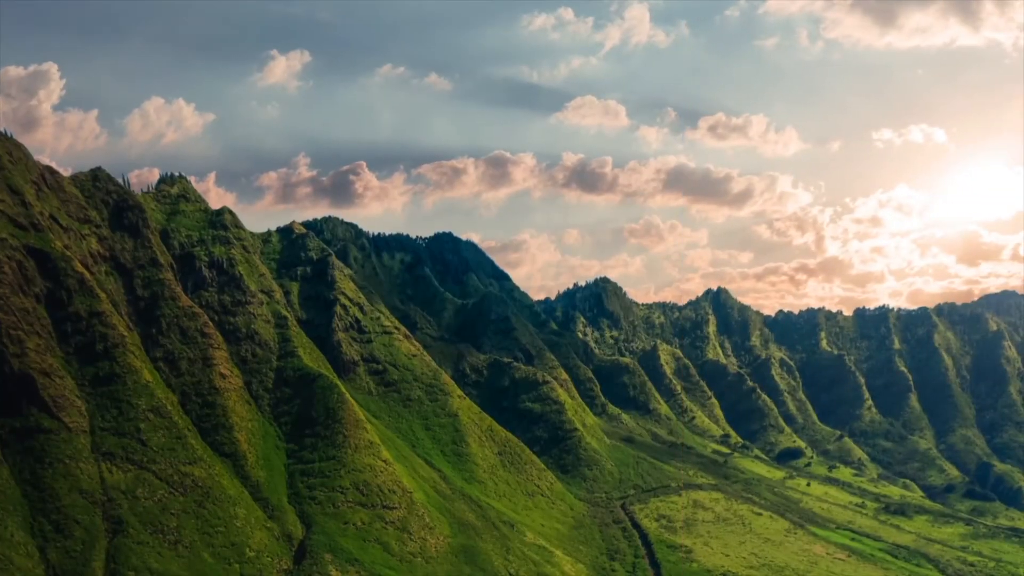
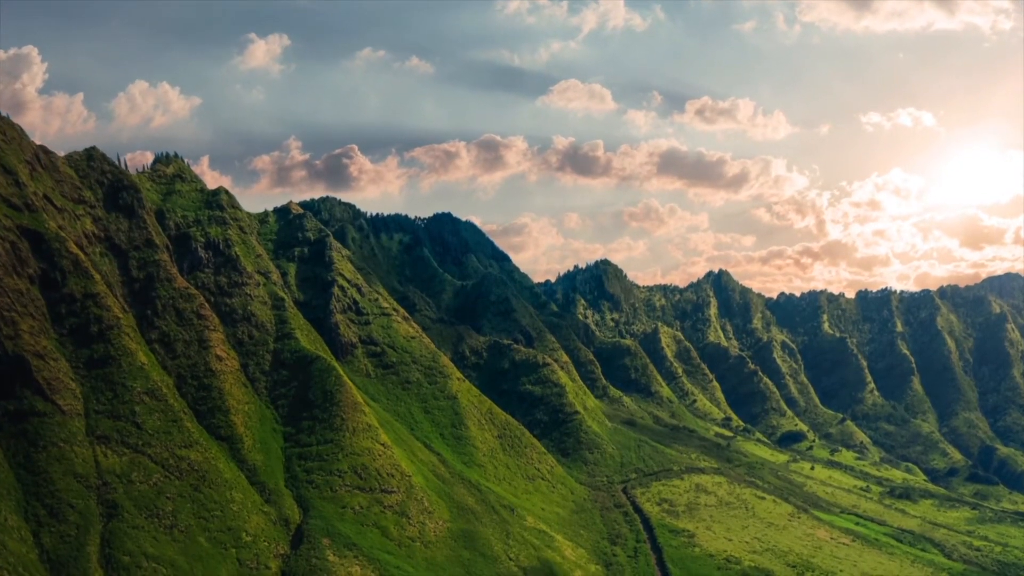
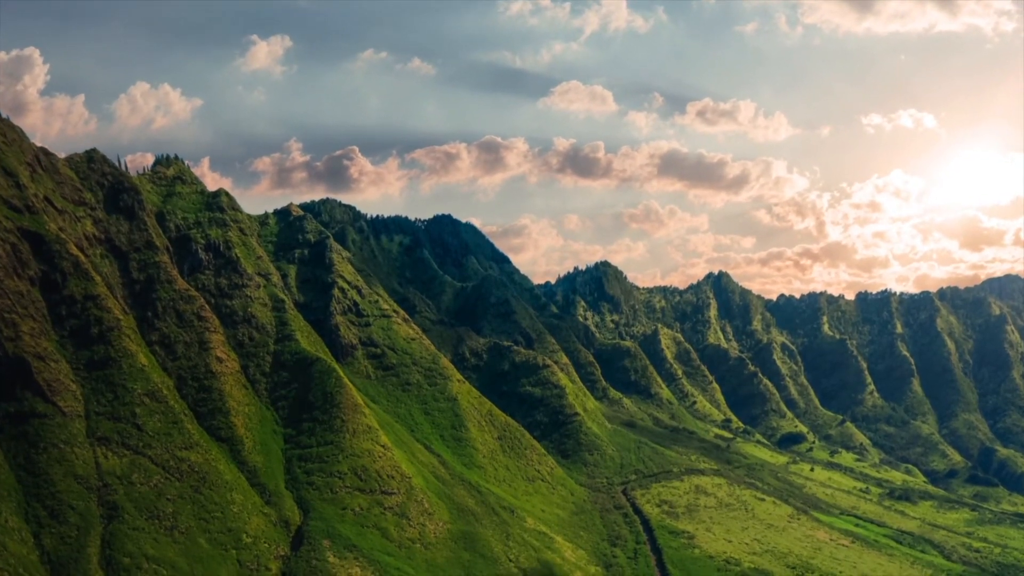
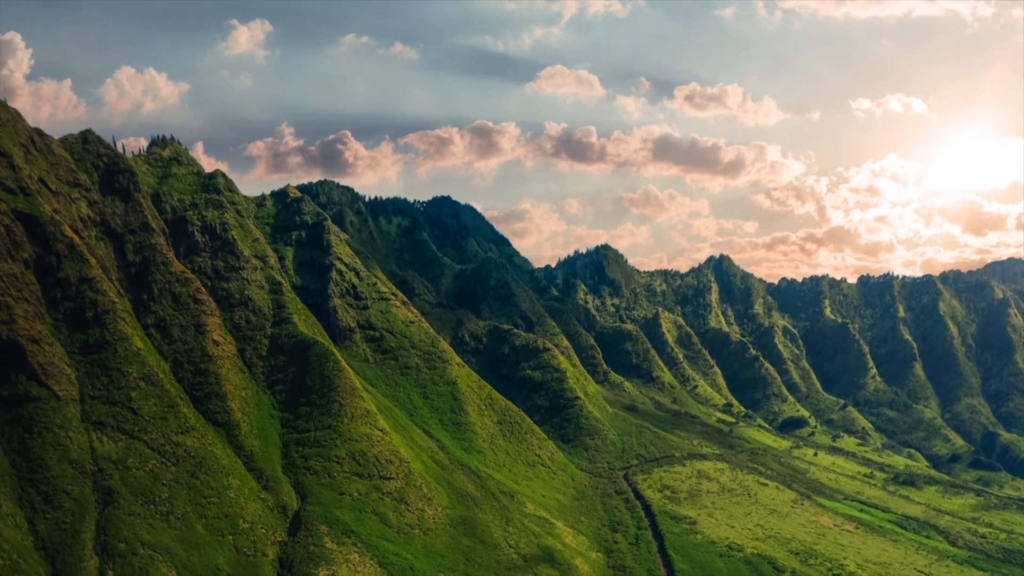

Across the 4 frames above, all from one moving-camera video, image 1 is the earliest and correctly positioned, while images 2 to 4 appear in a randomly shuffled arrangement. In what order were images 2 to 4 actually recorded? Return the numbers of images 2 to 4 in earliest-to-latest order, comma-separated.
3, 2, 4
